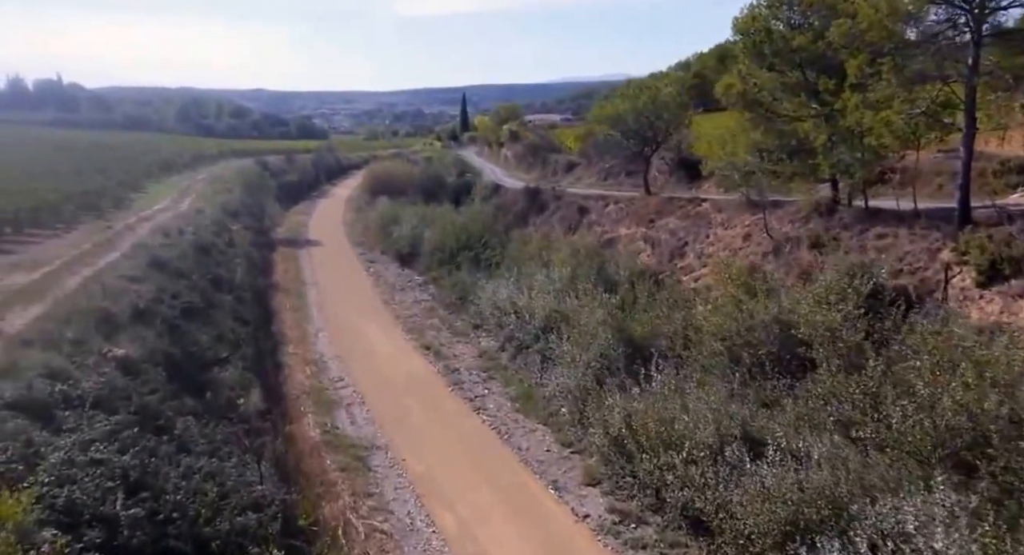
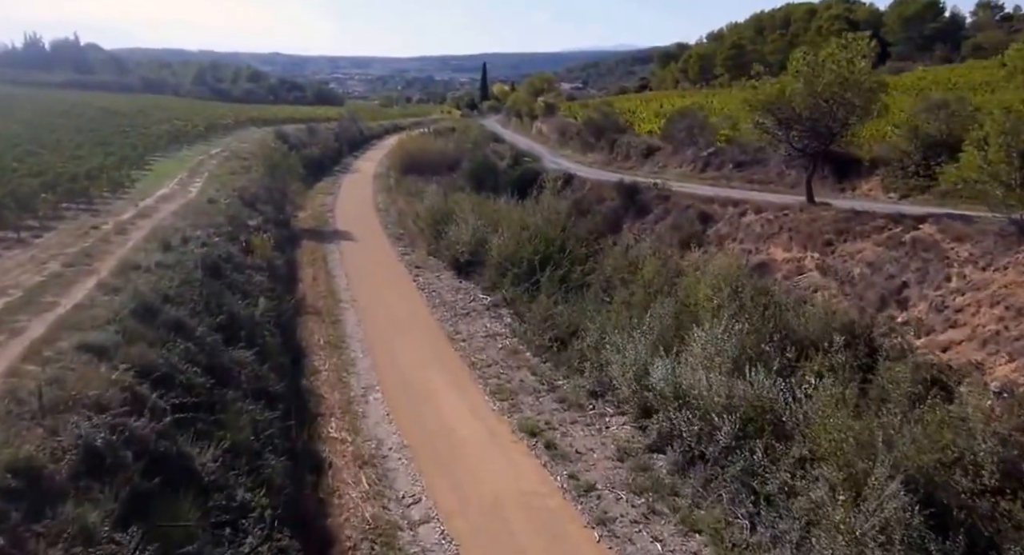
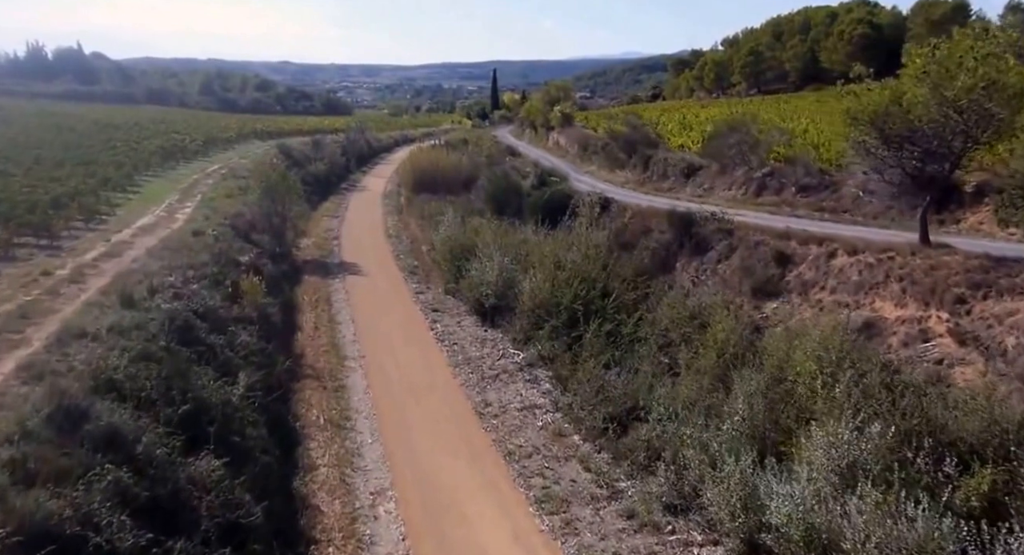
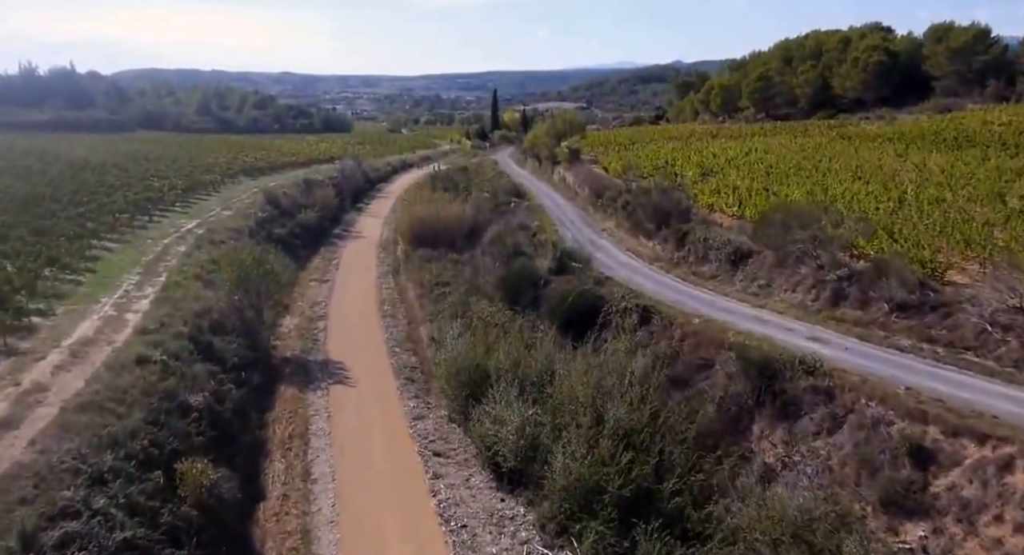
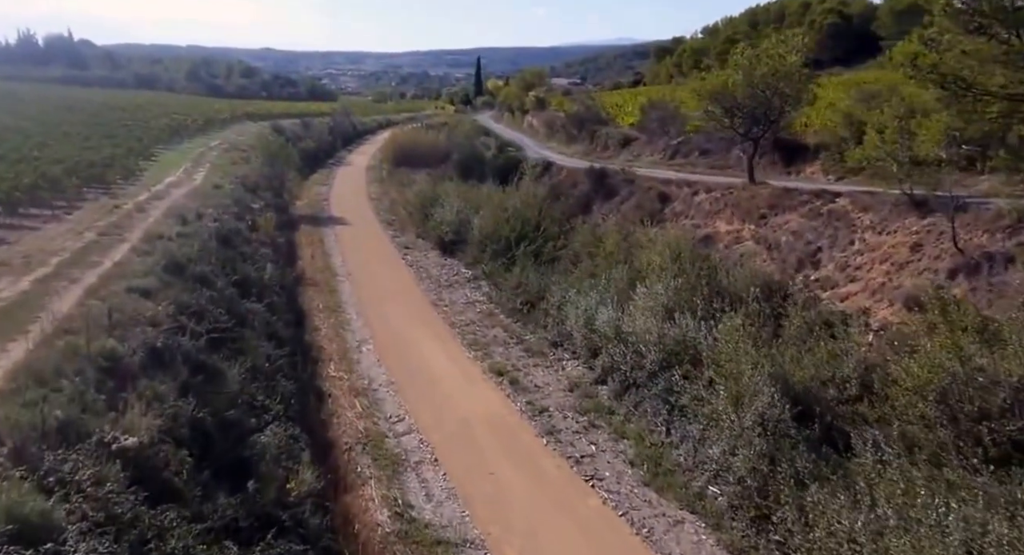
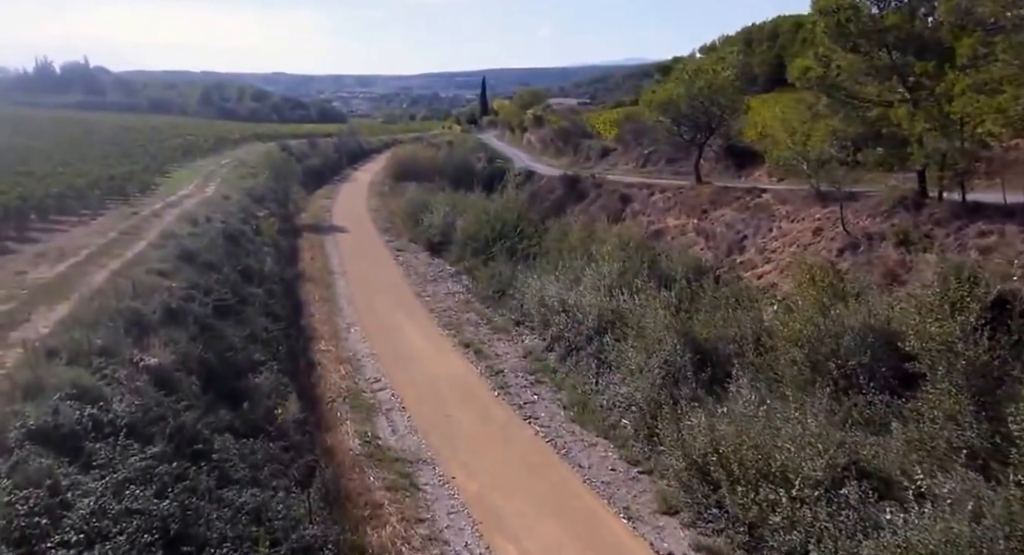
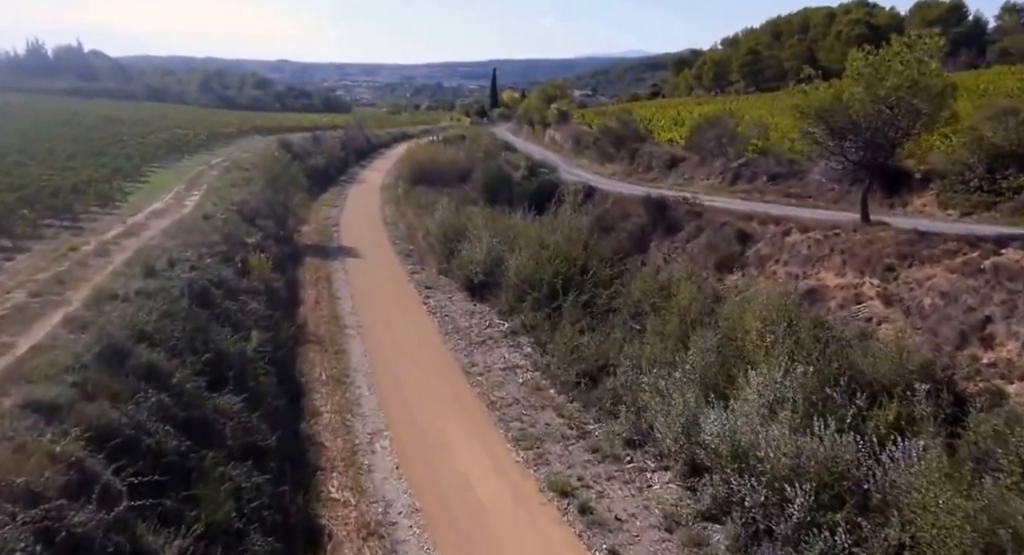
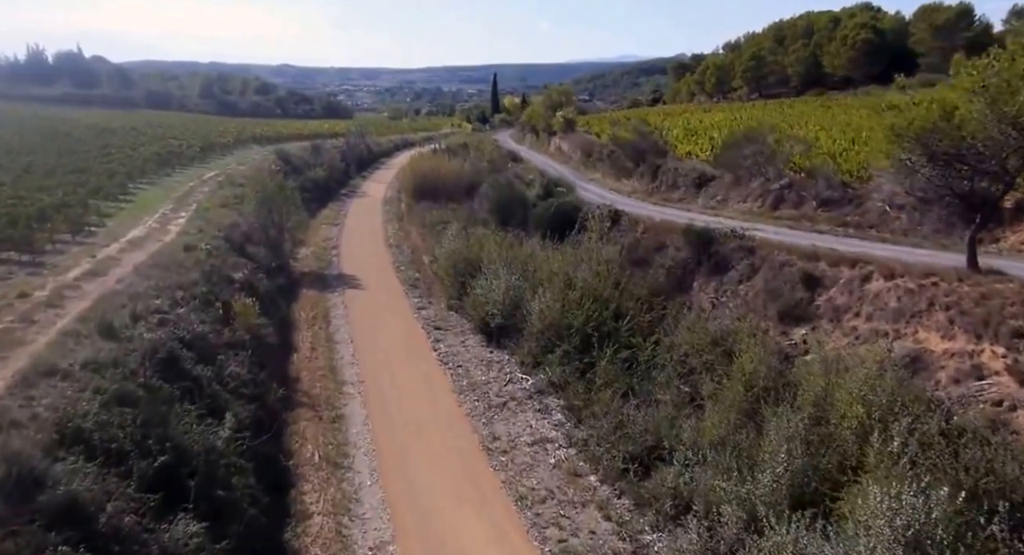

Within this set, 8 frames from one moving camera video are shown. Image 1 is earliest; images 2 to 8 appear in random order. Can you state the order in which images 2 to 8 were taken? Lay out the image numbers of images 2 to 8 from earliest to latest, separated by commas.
6, 5, 2, 7, 3, 8, 4
